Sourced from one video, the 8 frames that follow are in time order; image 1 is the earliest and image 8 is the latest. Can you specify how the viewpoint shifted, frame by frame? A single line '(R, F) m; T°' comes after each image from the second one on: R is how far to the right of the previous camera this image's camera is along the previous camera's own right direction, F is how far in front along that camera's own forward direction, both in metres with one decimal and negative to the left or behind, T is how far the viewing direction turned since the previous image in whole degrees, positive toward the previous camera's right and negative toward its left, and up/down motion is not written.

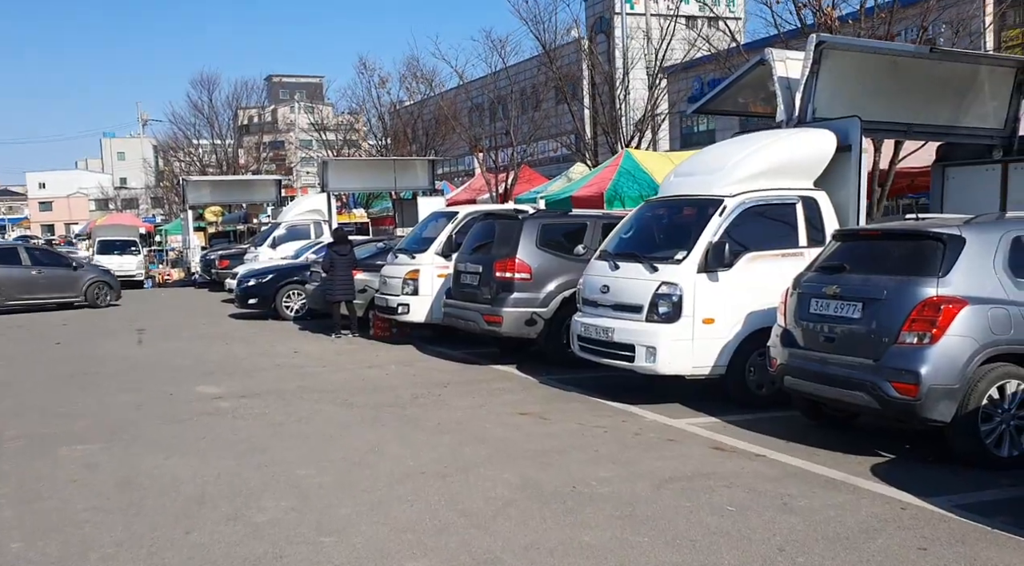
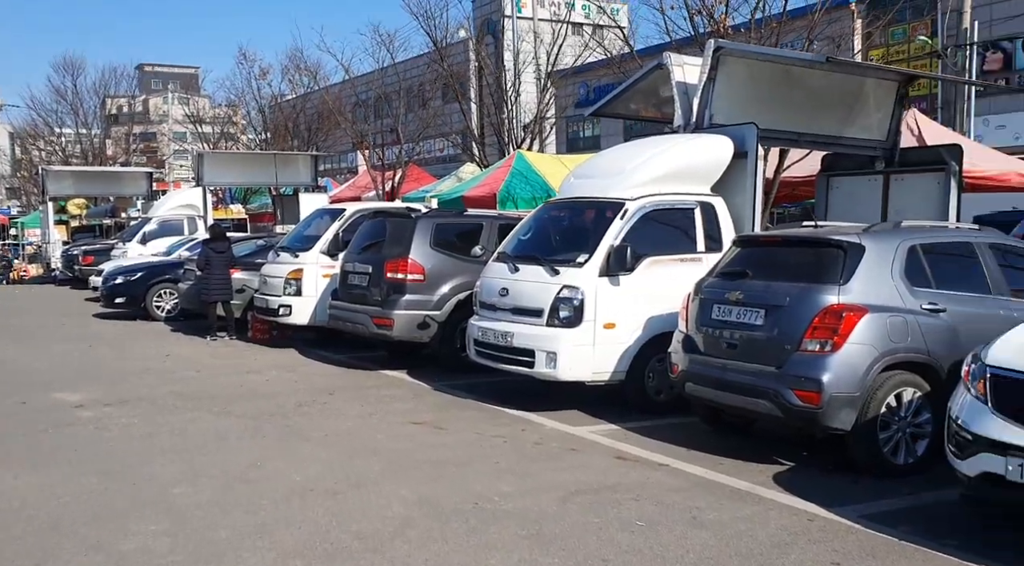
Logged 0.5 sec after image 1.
(-0.1, +0.4) m; +8°
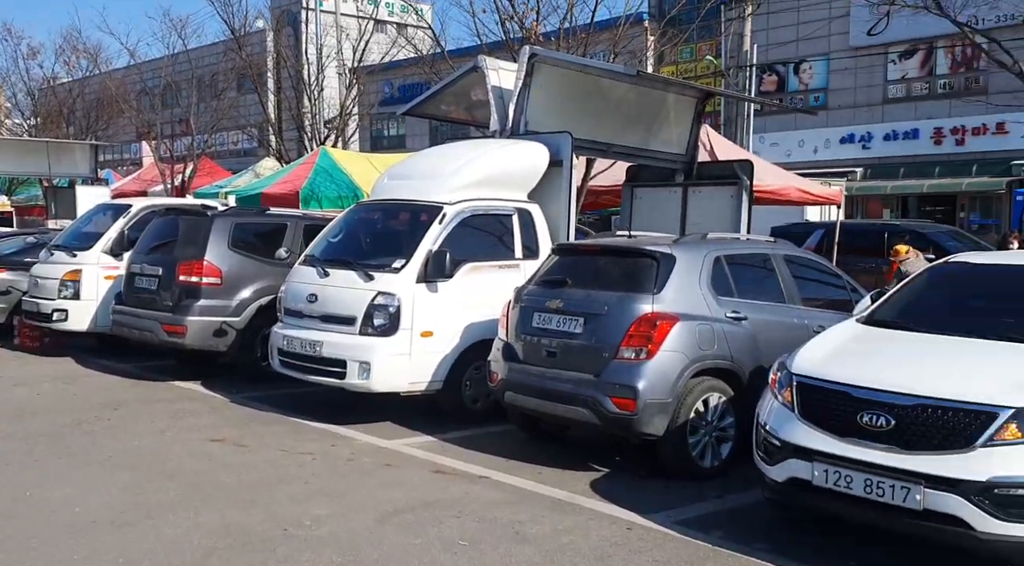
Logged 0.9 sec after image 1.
(-0.1, +0.3) m; +13°
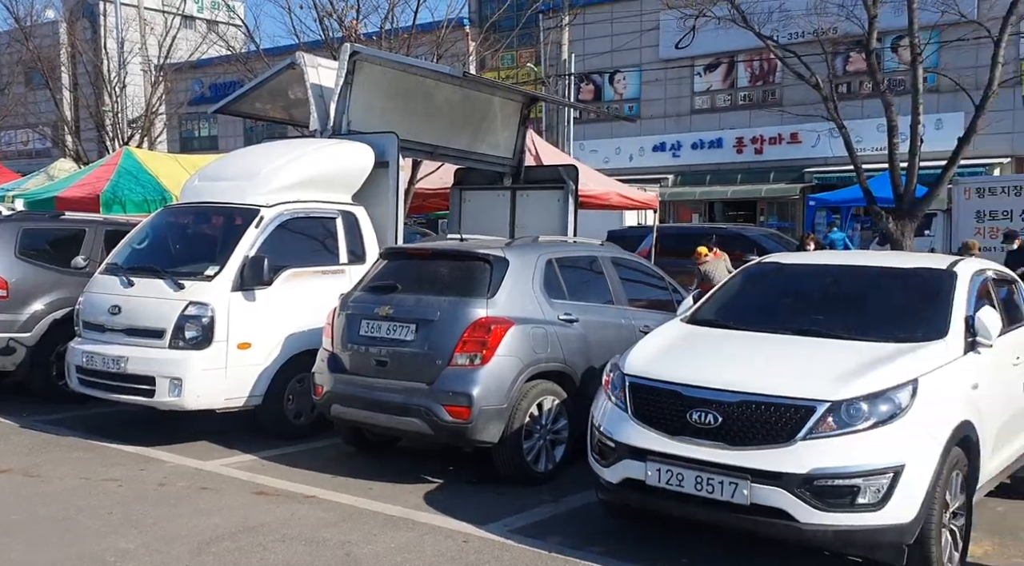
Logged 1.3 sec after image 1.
(0.0, +0.2) m; +12°
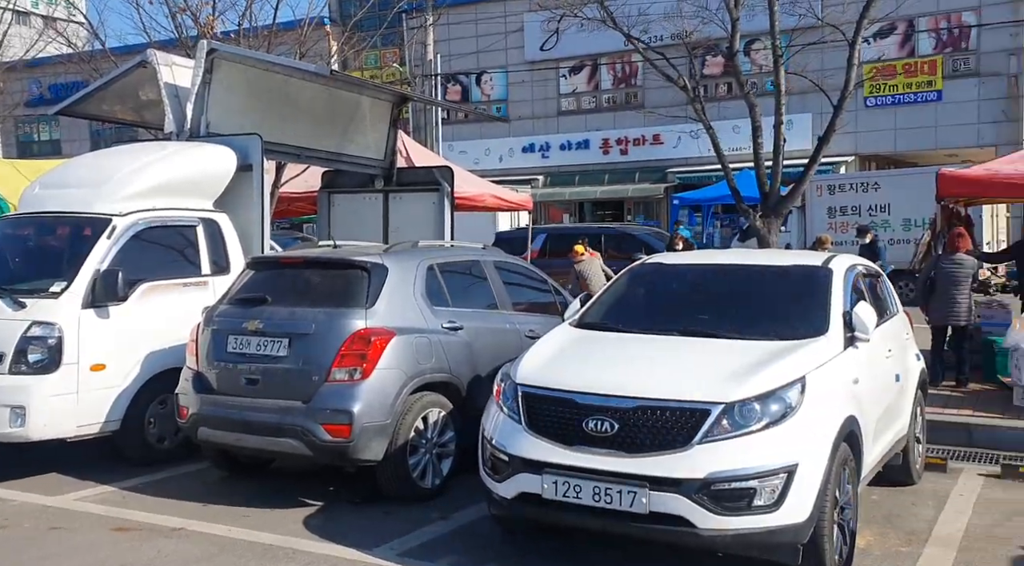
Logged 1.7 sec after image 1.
(-0.1, +0.2) m; +9°
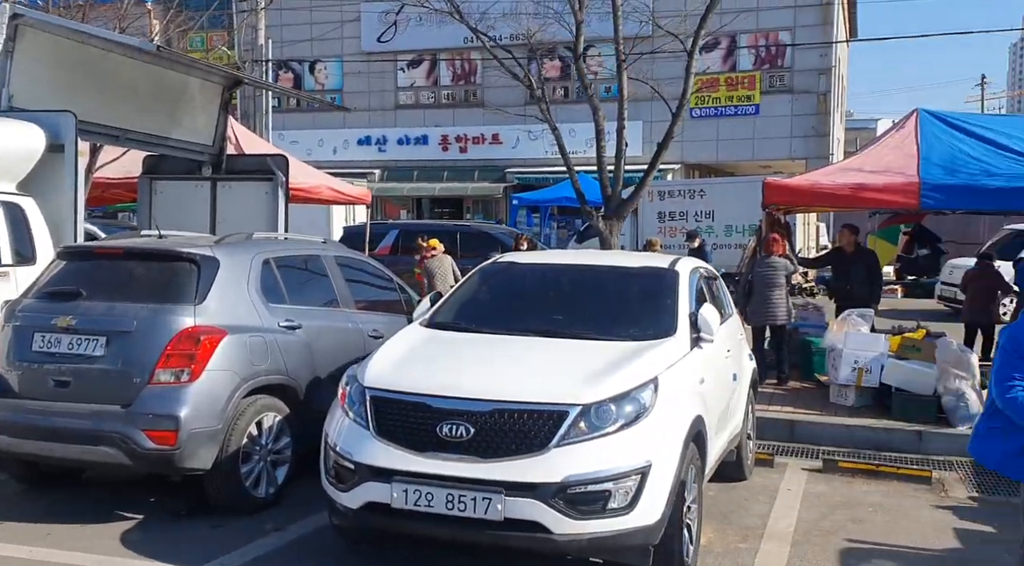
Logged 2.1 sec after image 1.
(-0.1, +0.2) m; +11°
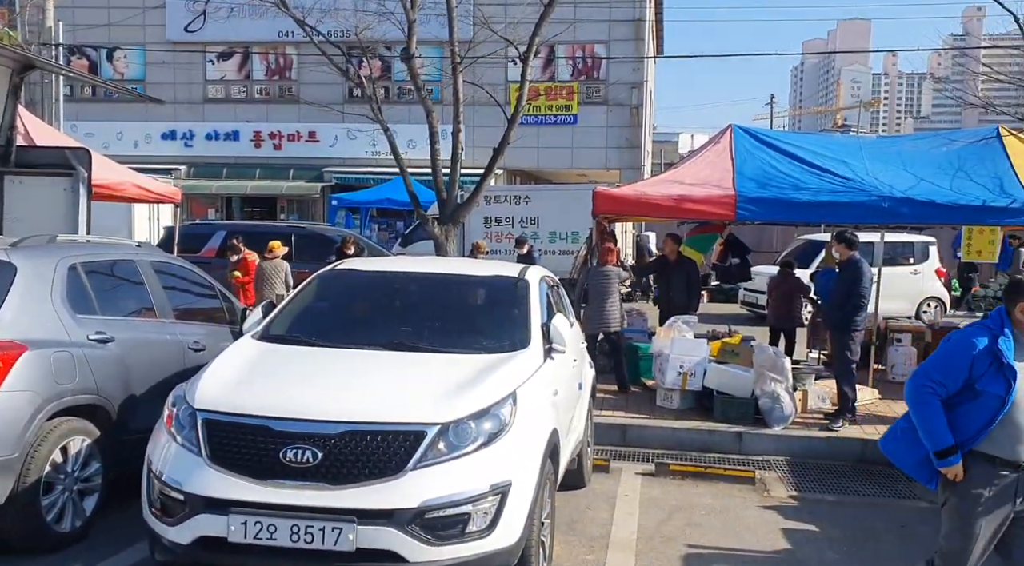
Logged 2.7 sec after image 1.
(-0.2, +0.2) m; +12°
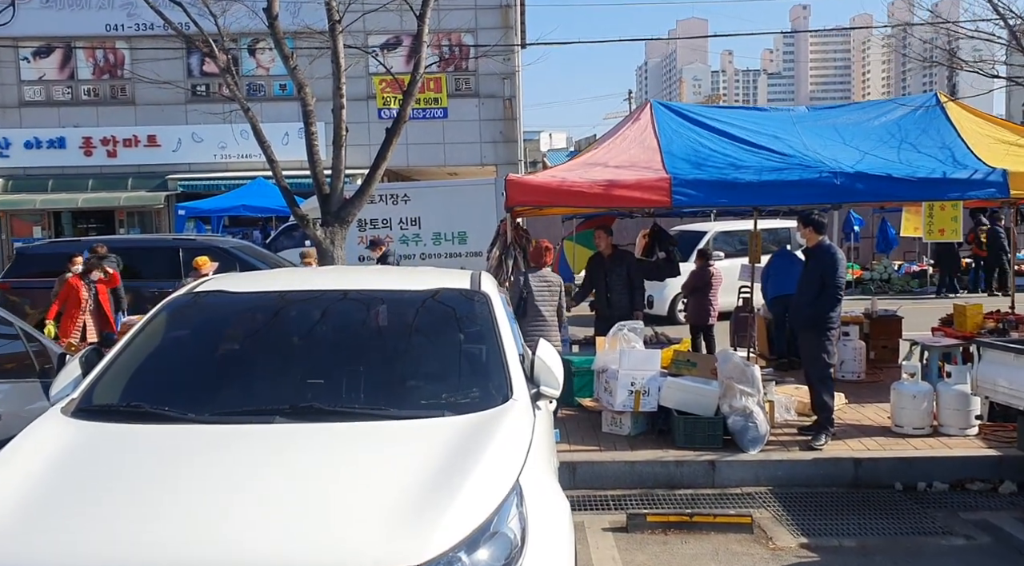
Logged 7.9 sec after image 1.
(-0.3, +1.5) m; +9°
